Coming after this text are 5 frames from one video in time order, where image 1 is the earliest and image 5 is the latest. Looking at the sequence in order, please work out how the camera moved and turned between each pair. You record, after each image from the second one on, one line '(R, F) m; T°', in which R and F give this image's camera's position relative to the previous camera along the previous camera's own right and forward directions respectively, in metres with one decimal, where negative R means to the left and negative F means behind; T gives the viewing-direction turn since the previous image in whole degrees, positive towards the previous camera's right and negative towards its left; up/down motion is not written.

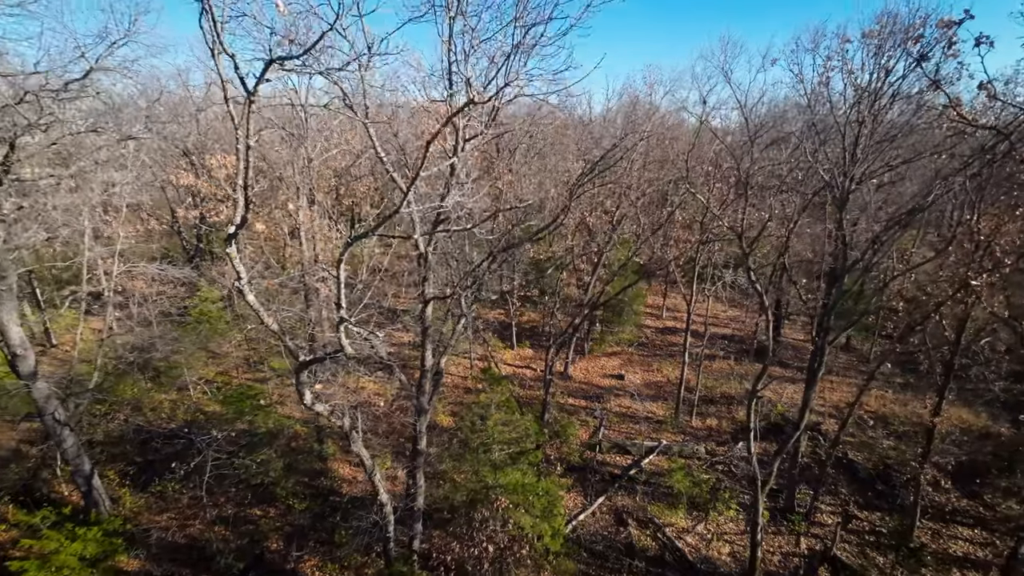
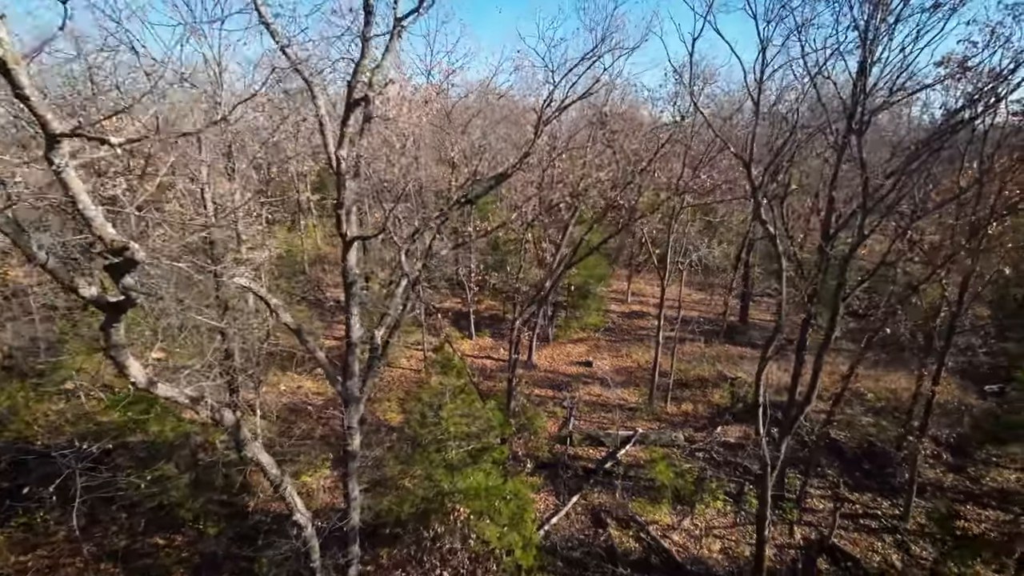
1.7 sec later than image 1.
(0.0, +1.4) m; +5°
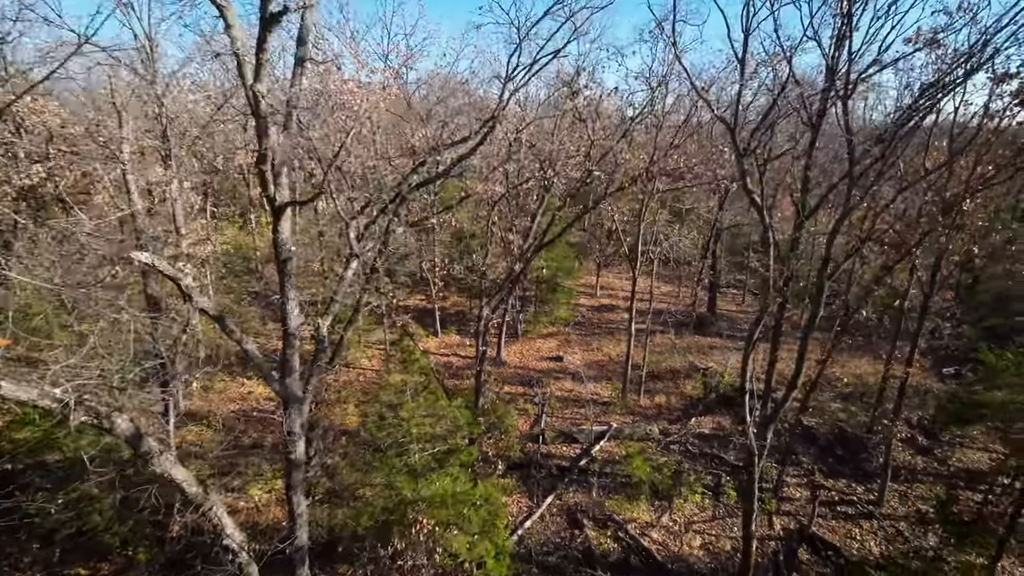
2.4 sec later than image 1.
(0.0, +0.5) m; +4°
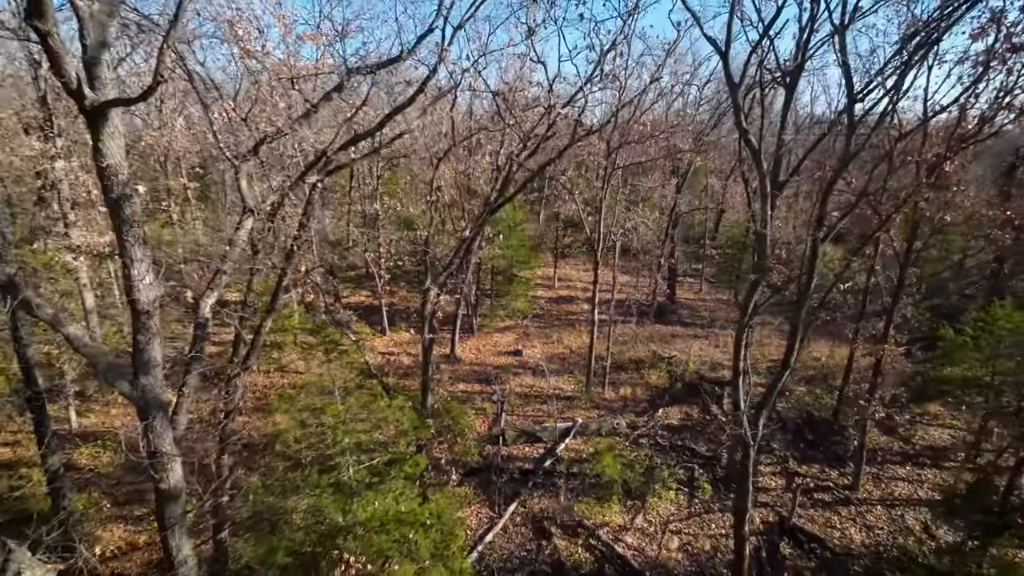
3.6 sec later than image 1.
(0.0, +0.9) m; +5°
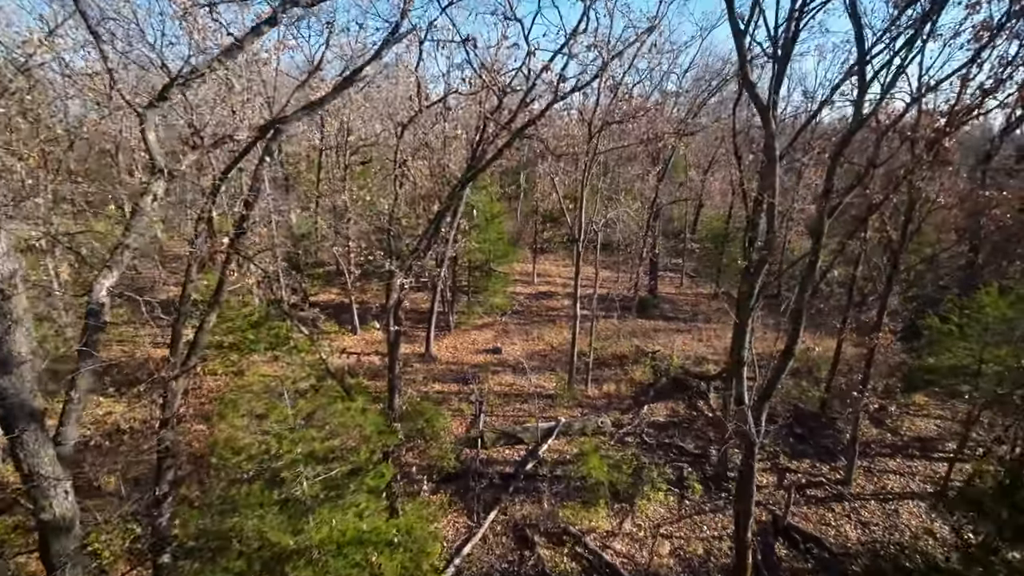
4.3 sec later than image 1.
(0.0, +0.5) m; +3°
